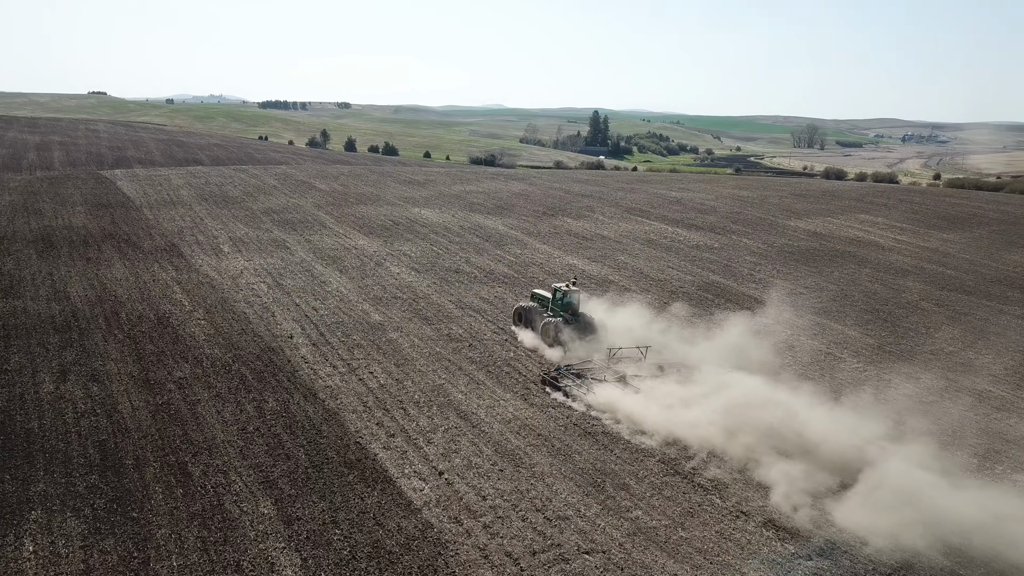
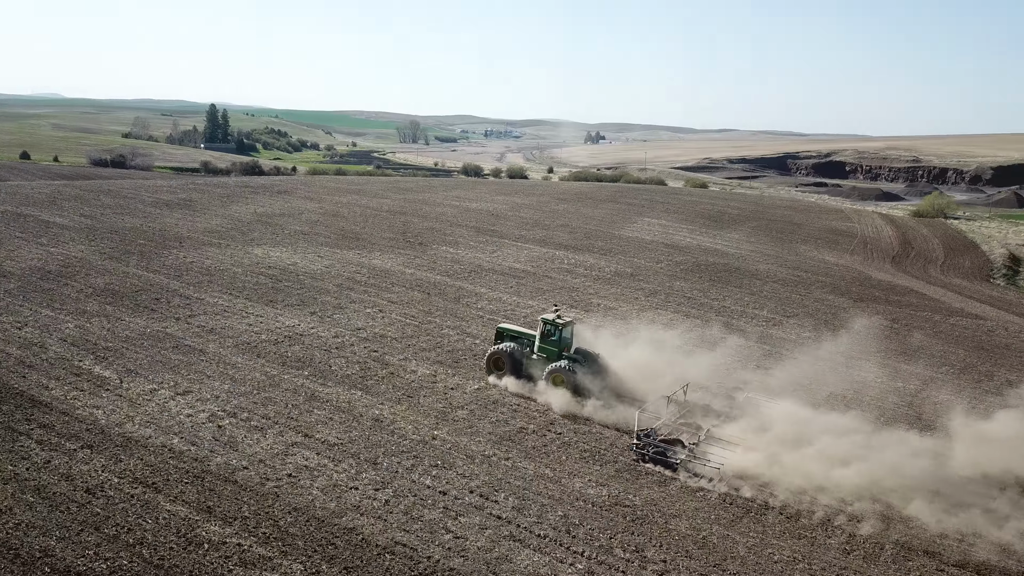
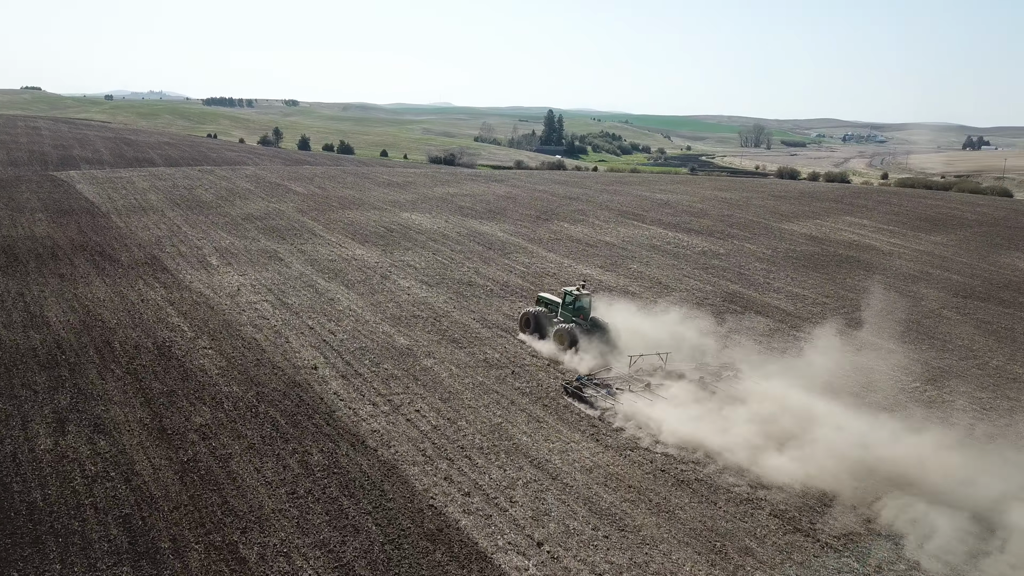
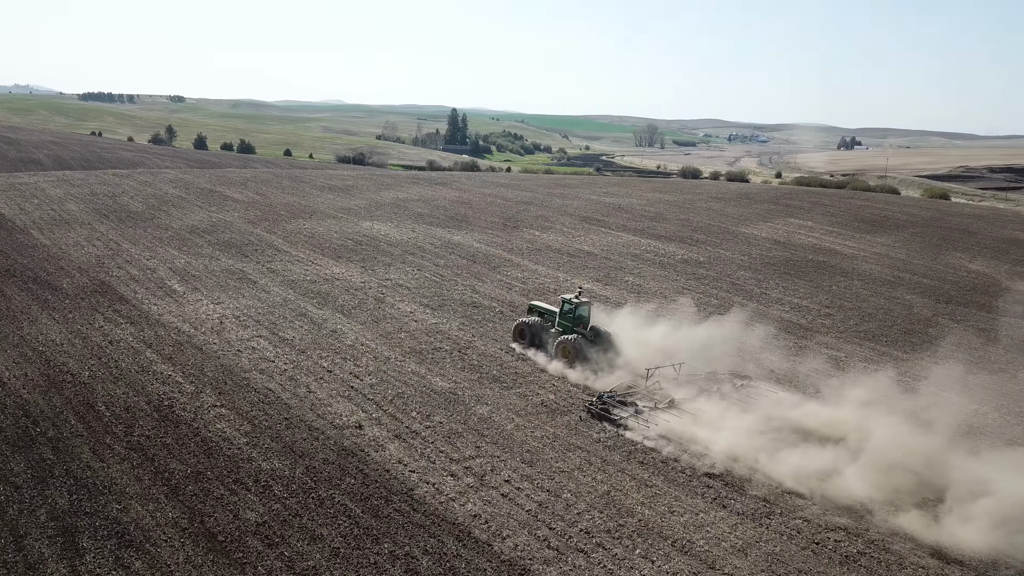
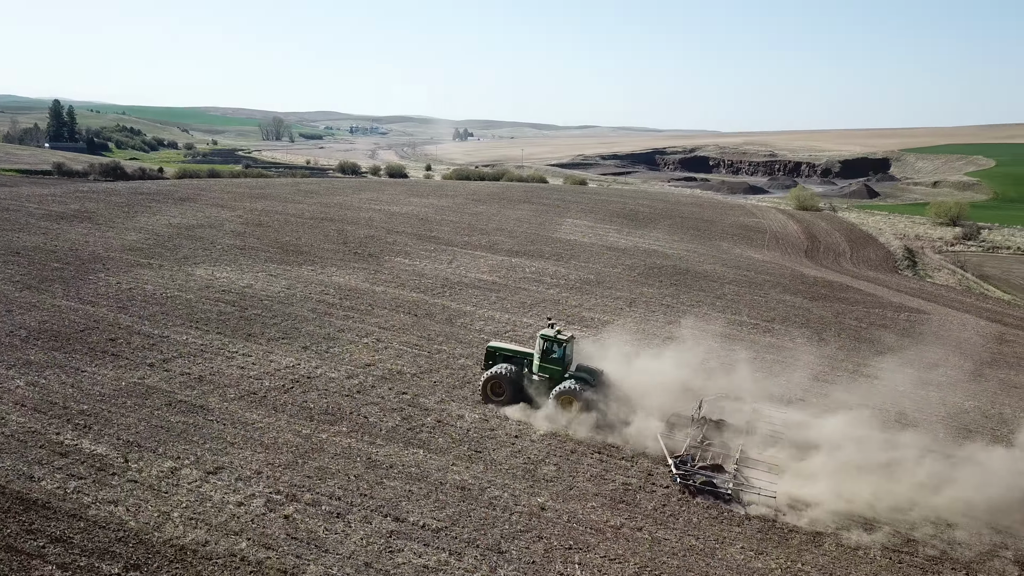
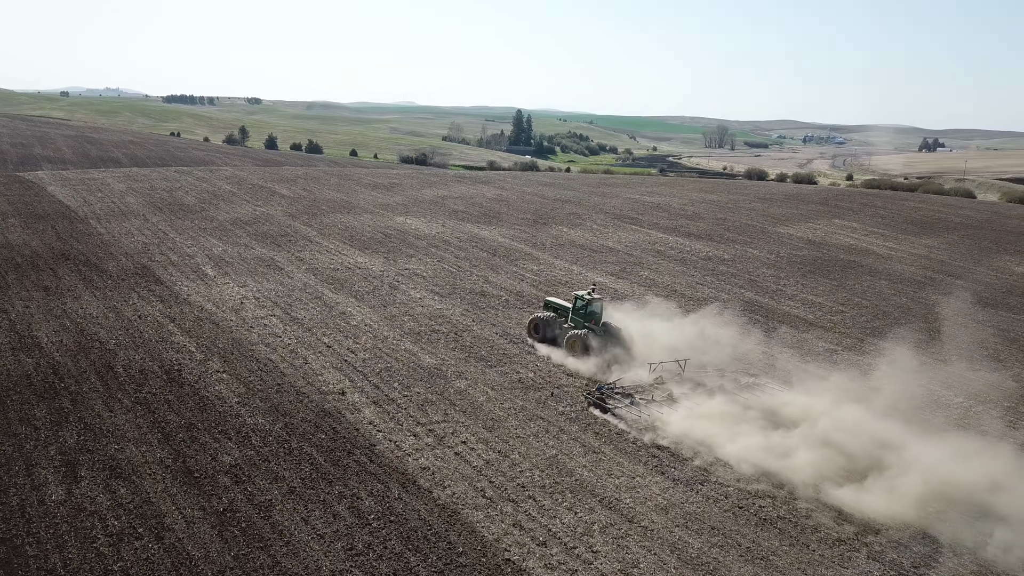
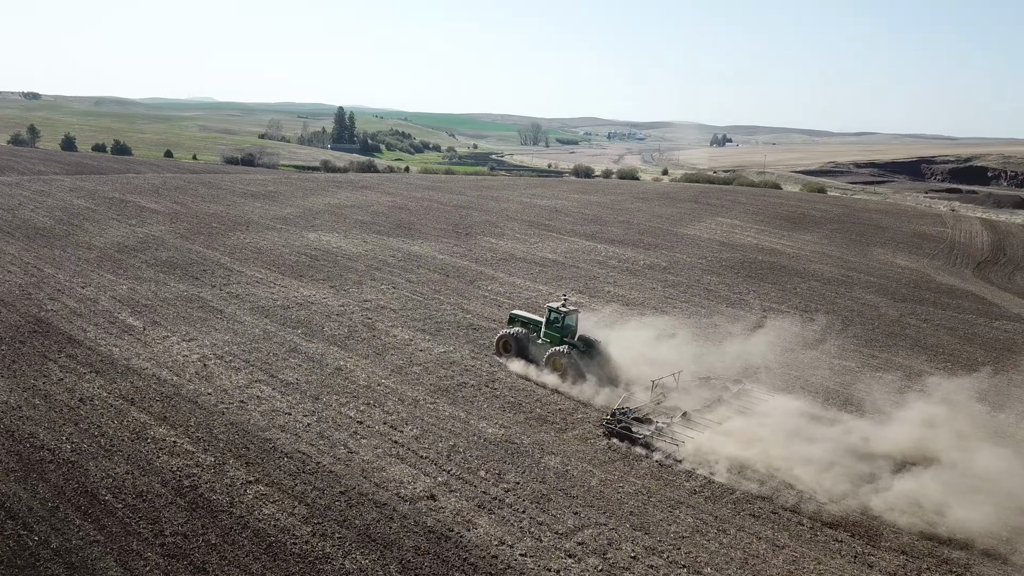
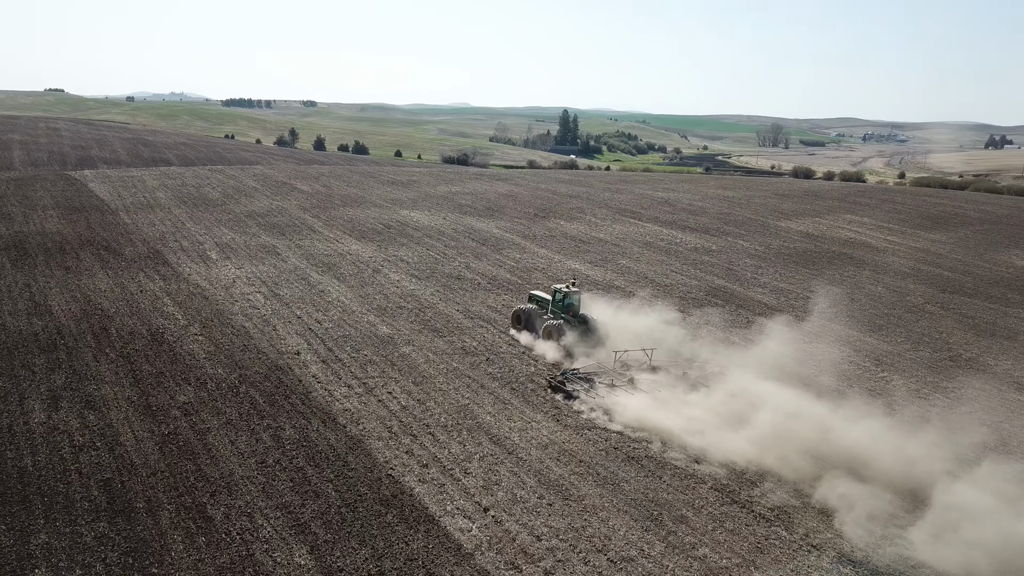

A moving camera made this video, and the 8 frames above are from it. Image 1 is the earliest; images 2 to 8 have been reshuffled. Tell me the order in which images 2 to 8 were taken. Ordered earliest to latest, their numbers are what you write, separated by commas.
8, 3, 6, 4, 7, 2, 5
